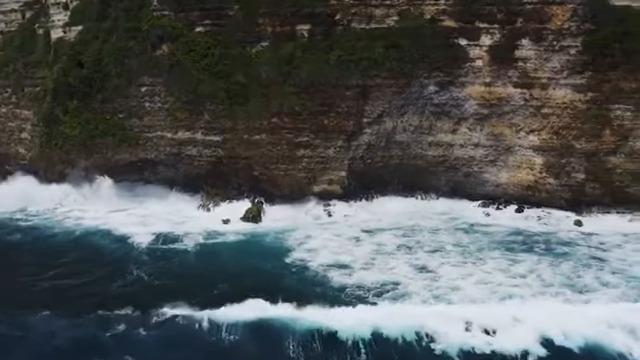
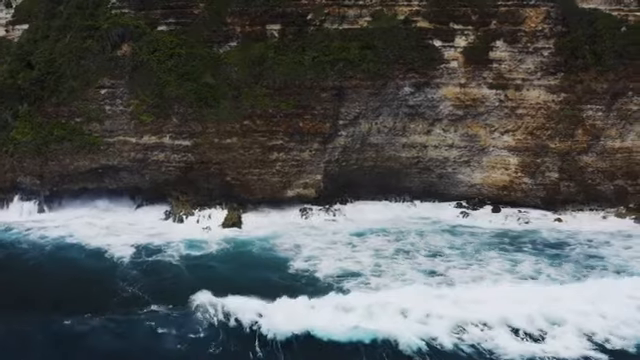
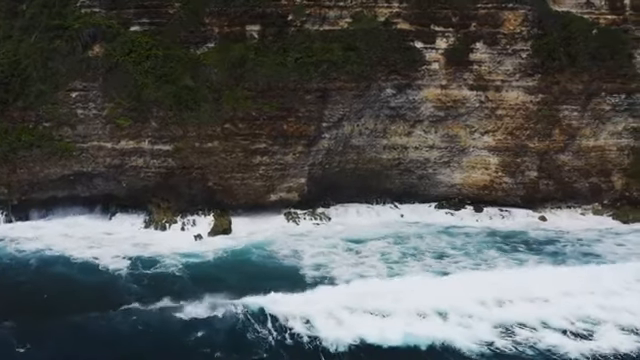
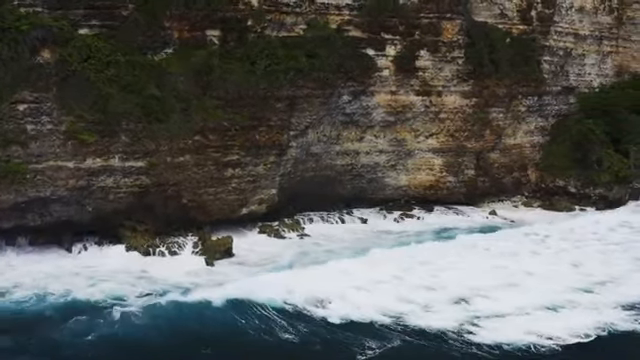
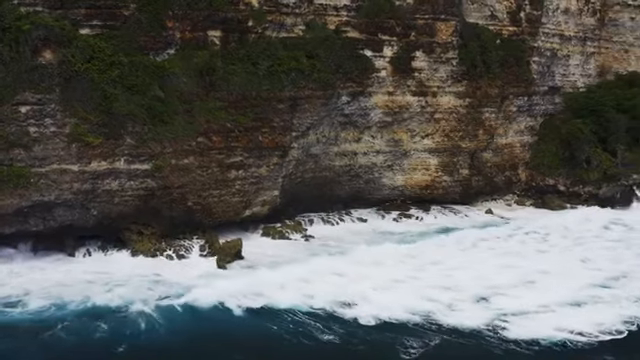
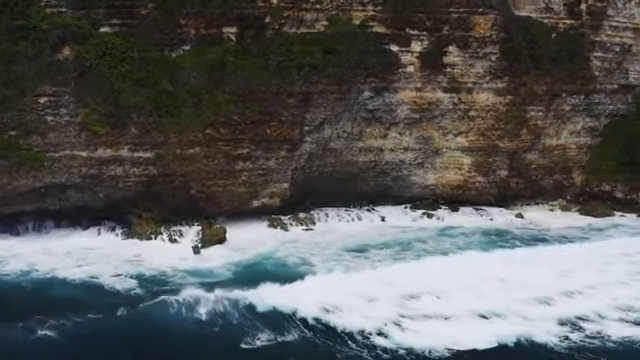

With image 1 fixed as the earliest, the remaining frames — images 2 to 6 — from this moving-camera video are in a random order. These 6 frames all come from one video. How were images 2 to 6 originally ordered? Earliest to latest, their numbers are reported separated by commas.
2, 3, 6, 4, 5
